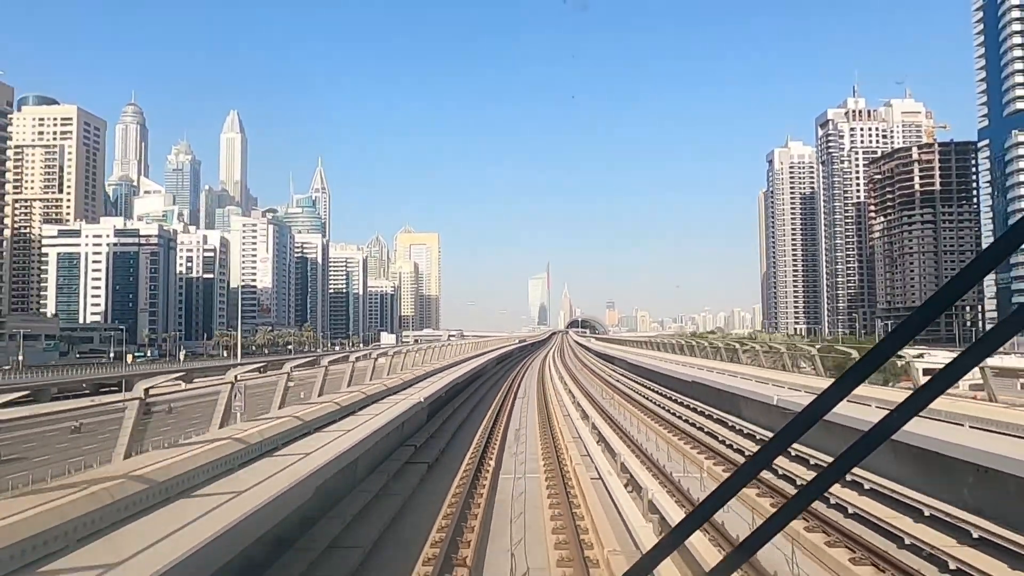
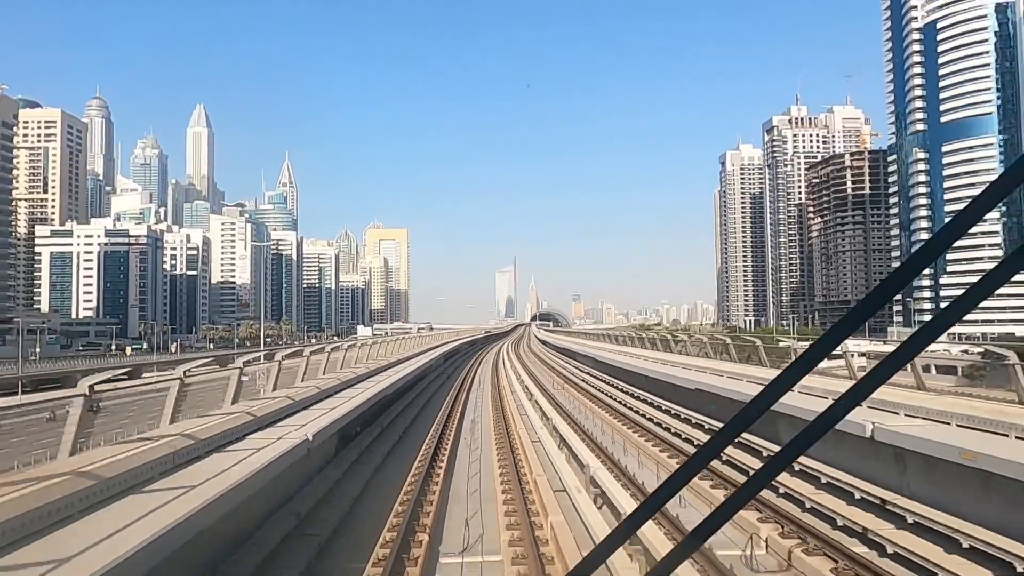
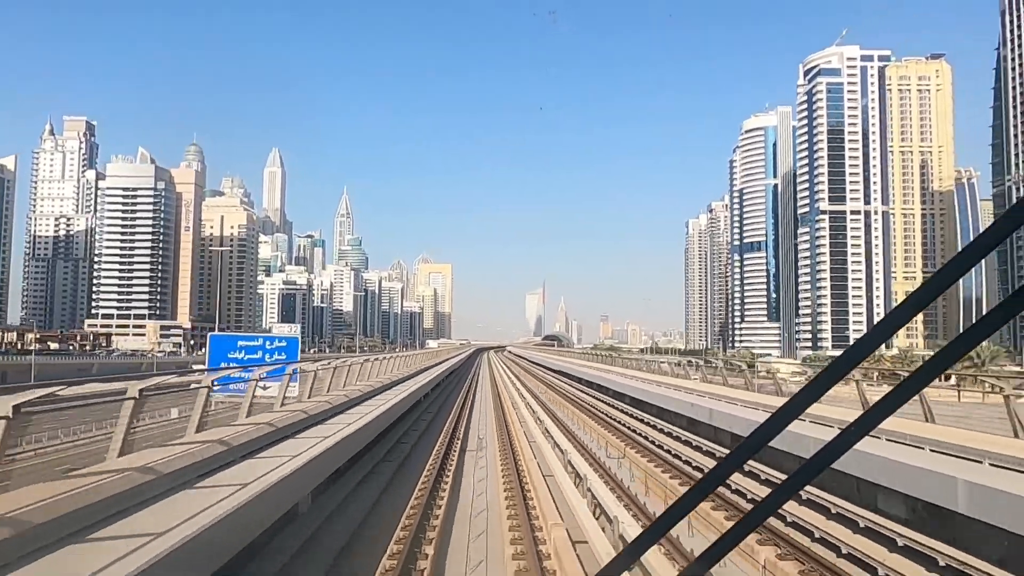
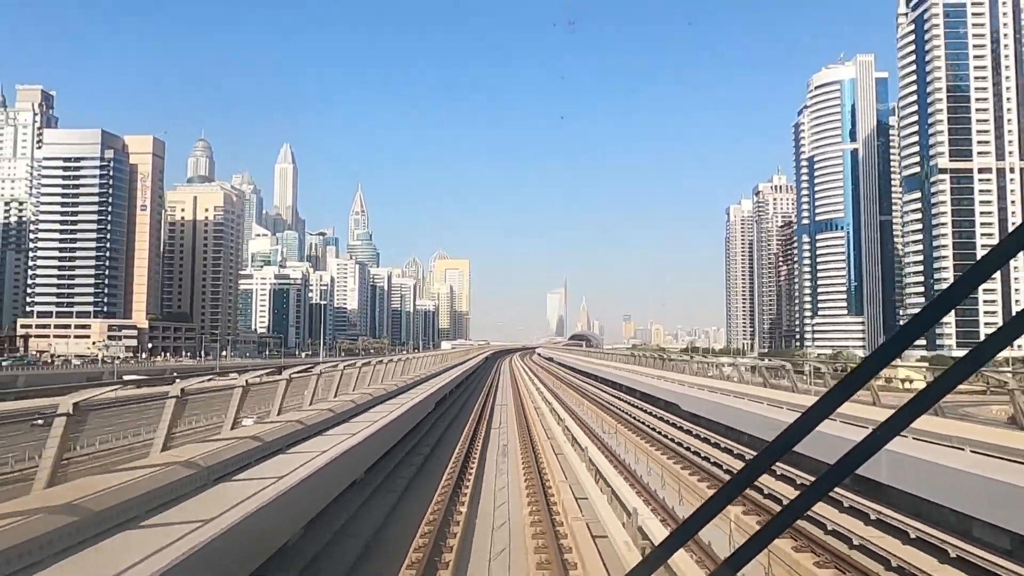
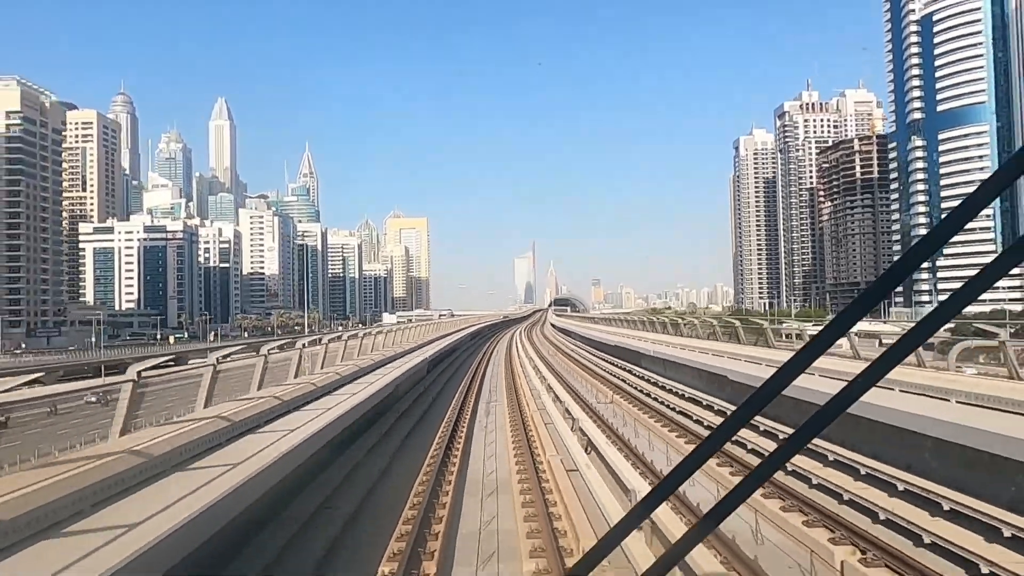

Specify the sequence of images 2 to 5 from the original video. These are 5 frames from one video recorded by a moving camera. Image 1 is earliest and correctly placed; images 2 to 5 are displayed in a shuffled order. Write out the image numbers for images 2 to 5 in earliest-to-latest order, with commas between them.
2, 5, 4, 3
